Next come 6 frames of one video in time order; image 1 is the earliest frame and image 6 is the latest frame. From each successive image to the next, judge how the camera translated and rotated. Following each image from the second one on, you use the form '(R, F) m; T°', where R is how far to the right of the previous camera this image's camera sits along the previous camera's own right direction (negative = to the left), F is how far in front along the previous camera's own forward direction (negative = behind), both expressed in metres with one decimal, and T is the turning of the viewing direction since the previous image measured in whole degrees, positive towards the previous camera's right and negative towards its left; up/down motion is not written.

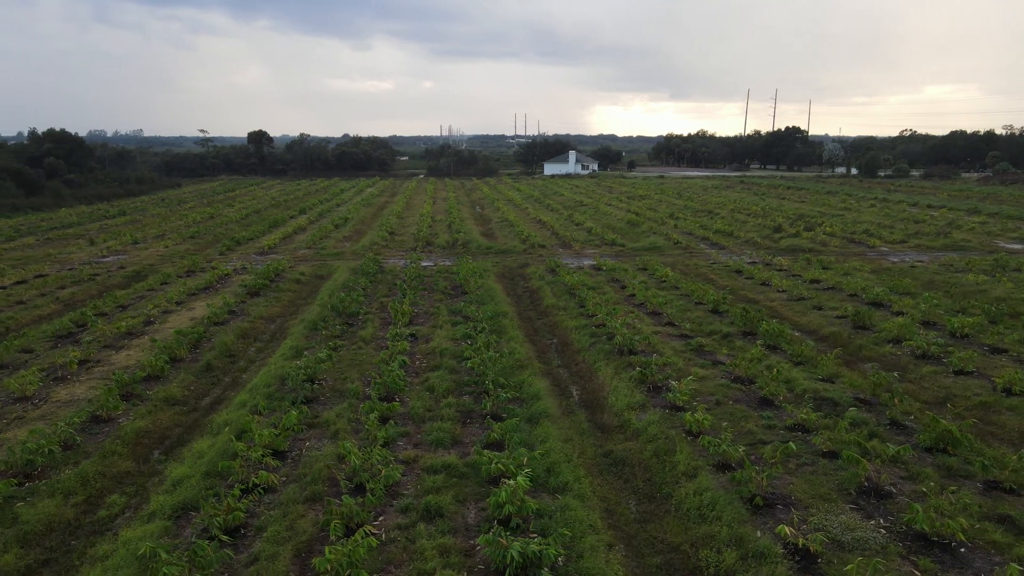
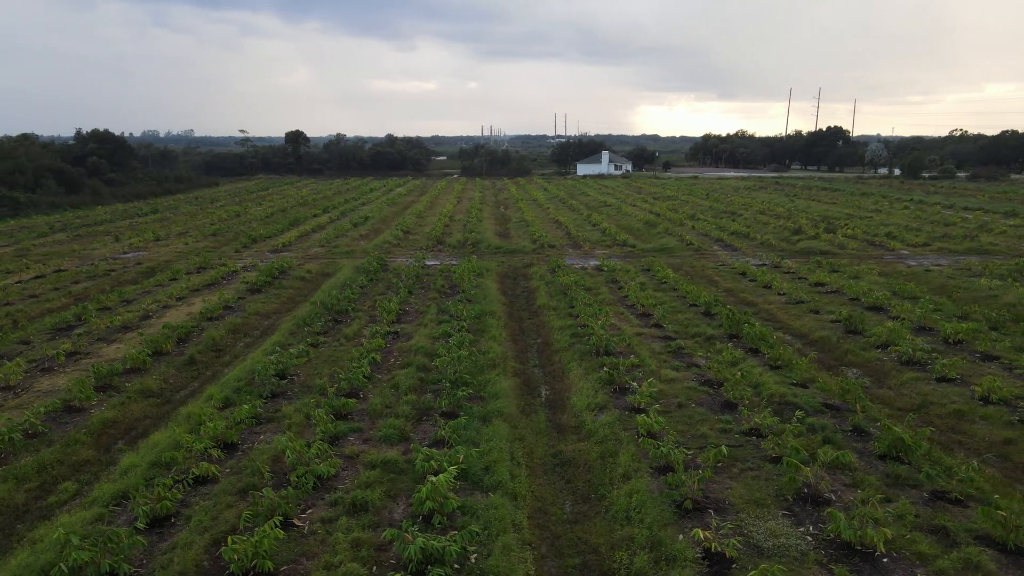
(+1.0, 0.0) m; -3°
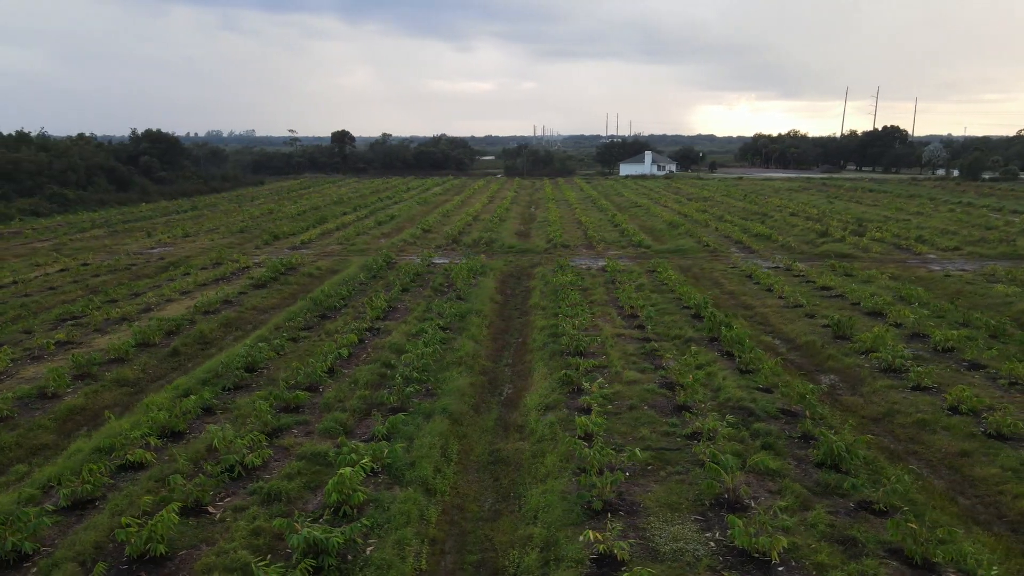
(+1.2, 0.0) m; -4°
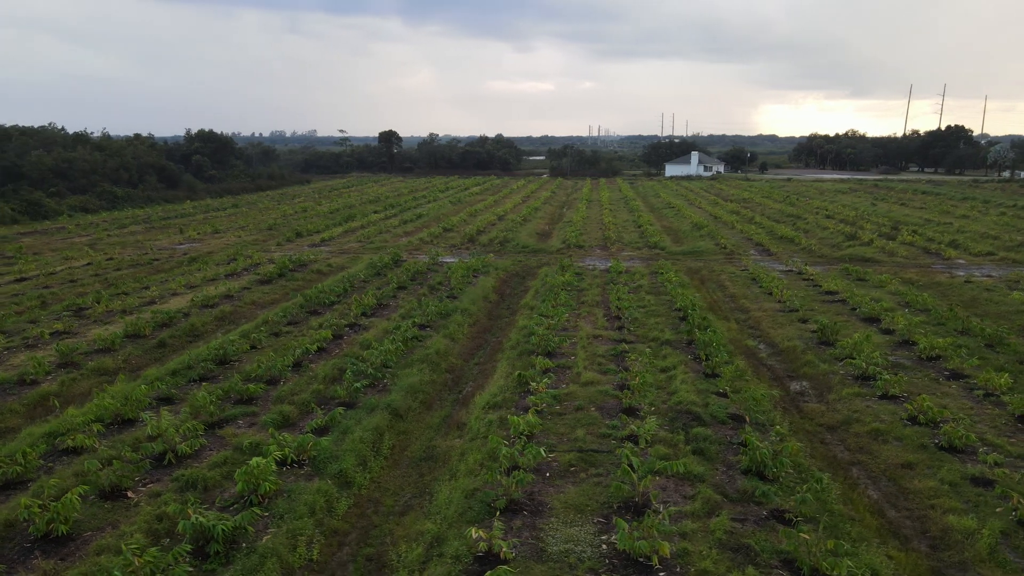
(+1.3, 0.0) m; -4°
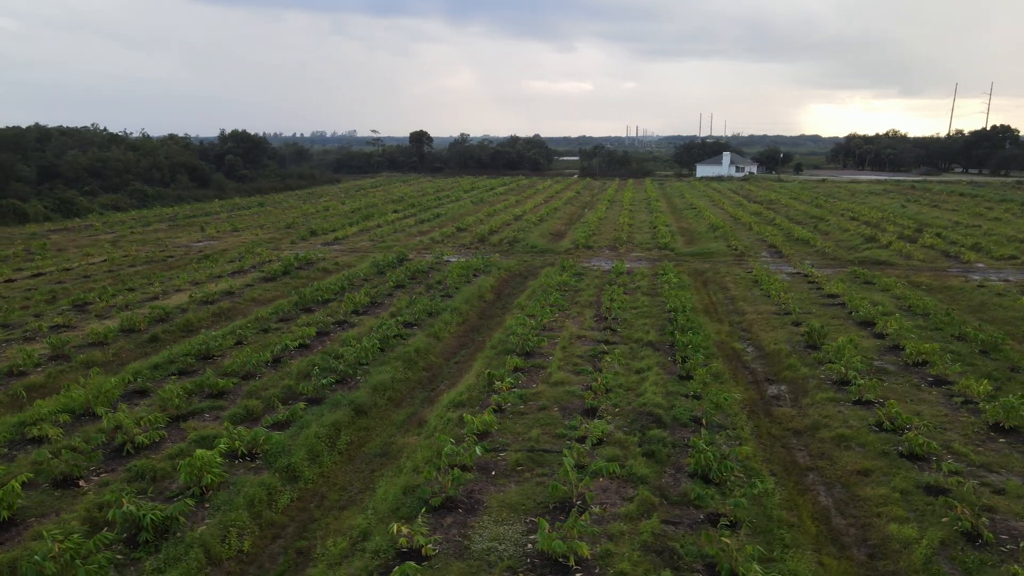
(+0.9, 0.0) m; -3°
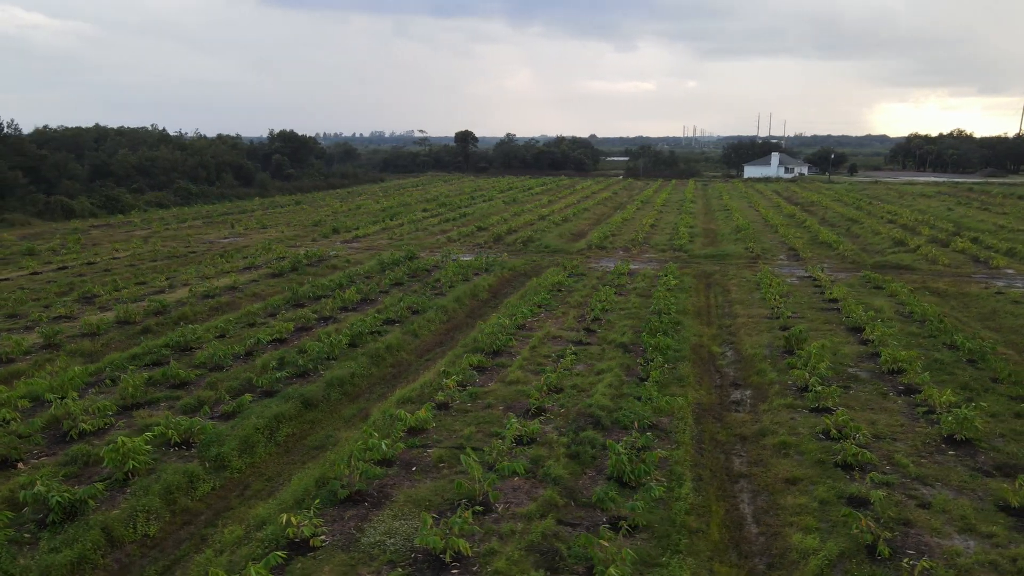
(+1.3, 0.0) m; -4°
